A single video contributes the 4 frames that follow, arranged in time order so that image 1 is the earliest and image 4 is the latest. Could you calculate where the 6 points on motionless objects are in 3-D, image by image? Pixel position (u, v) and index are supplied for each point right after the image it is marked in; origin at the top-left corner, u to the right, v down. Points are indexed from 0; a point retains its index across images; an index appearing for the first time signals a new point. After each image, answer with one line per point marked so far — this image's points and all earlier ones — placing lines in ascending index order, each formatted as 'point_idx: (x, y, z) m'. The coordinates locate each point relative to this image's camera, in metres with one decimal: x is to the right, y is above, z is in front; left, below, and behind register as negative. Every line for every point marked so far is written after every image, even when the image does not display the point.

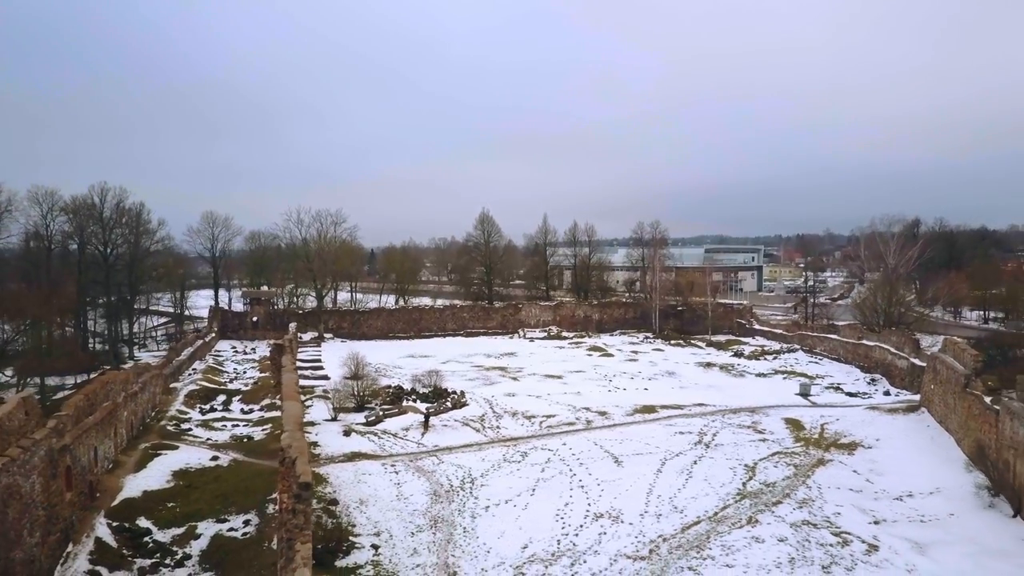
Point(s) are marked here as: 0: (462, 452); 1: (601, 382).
0: (-1.0, -3.3, +12.4) m
1: (+2.6, -2.8, +18.3) m
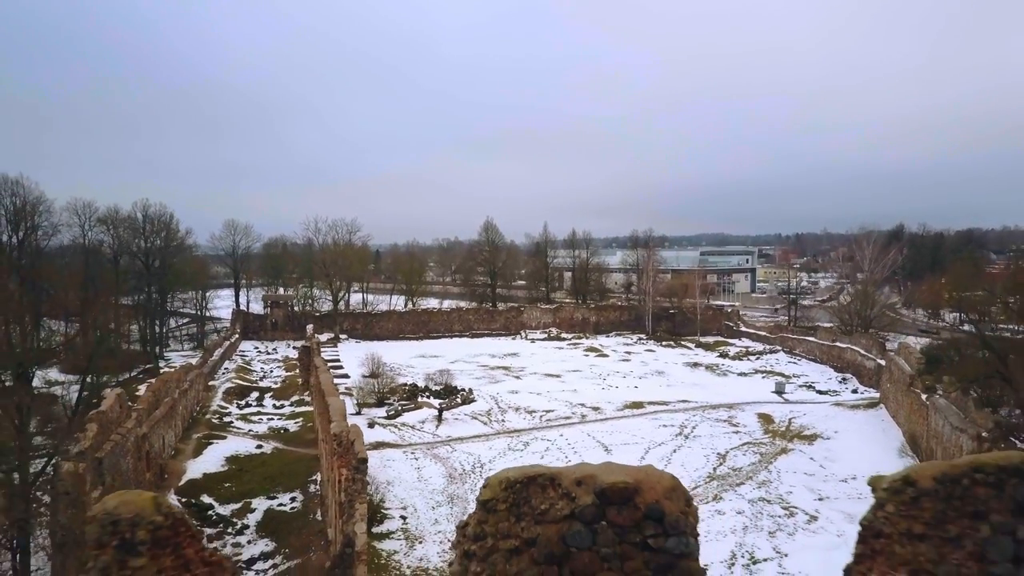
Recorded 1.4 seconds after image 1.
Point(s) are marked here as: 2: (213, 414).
0: (-0.9, -3.5, +14.2) m
1: (+2.7, -3.0, +20.1) m
2: (-7.7, -3.2, +15.8) m
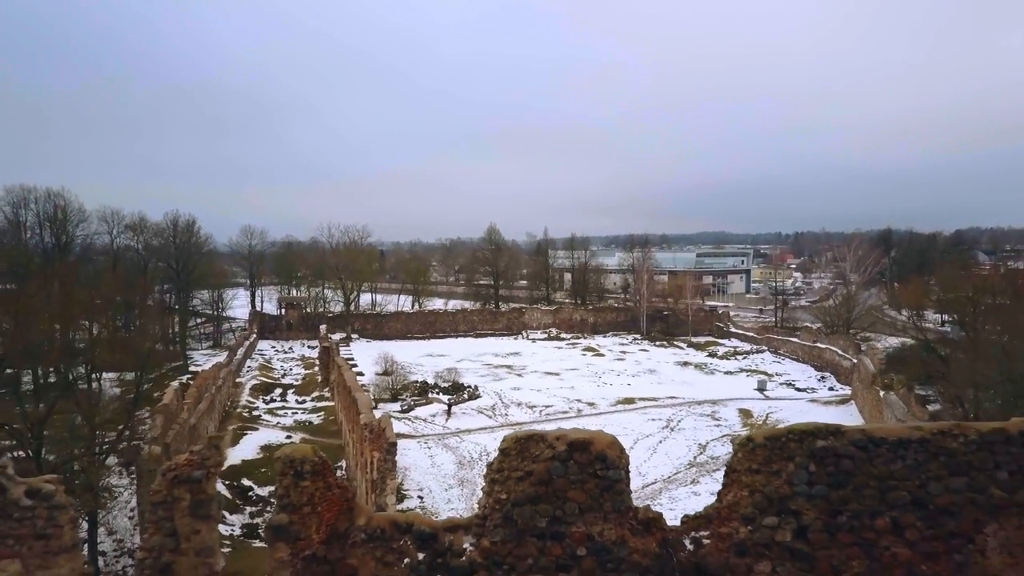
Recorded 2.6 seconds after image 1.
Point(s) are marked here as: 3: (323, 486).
0: (-0.9, -3.7, +15.8) m
1: (+2.8, -3.2, +21.7) m
2: (-7.6, -3.4, +17.4) m
3: (-1.2, -1.2, +3.8) m
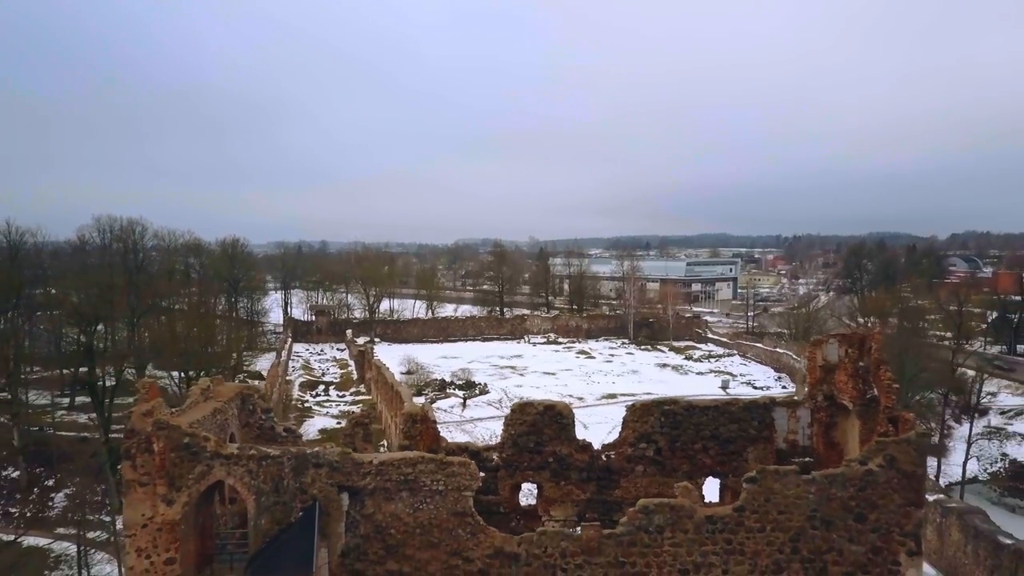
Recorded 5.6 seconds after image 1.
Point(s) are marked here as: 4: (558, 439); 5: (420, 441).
0: (-0.7, -4.3, +19.8) m
1: (+2.9, -3.7, +25.7) m
2: (-7.5, -3.9, +21.4) m
3: (-1.1, -1.8, +7.8) m
4: (+0.6, -1.9, +7.7) m
5: (-1.2, -2.0, +7.8) m
